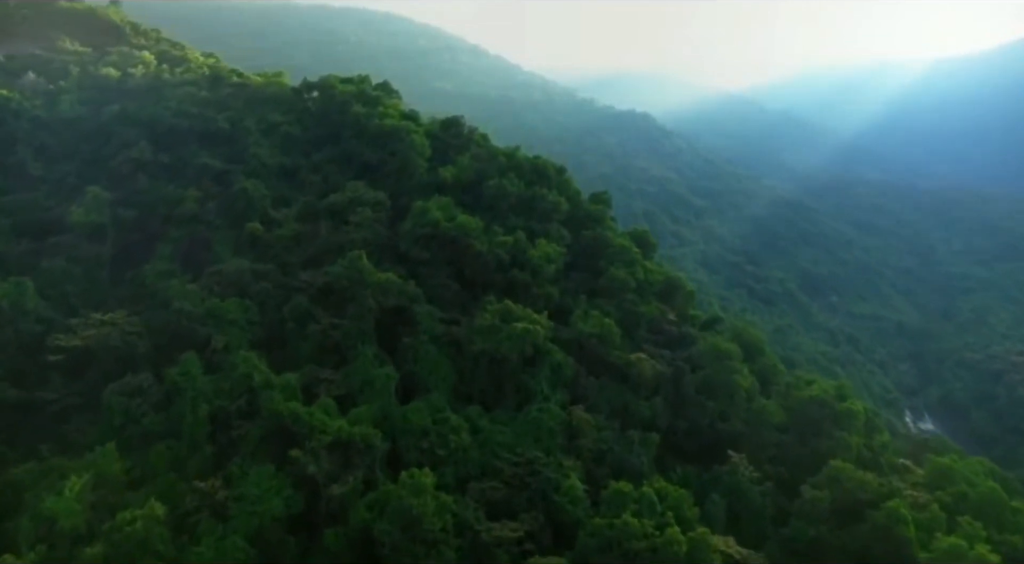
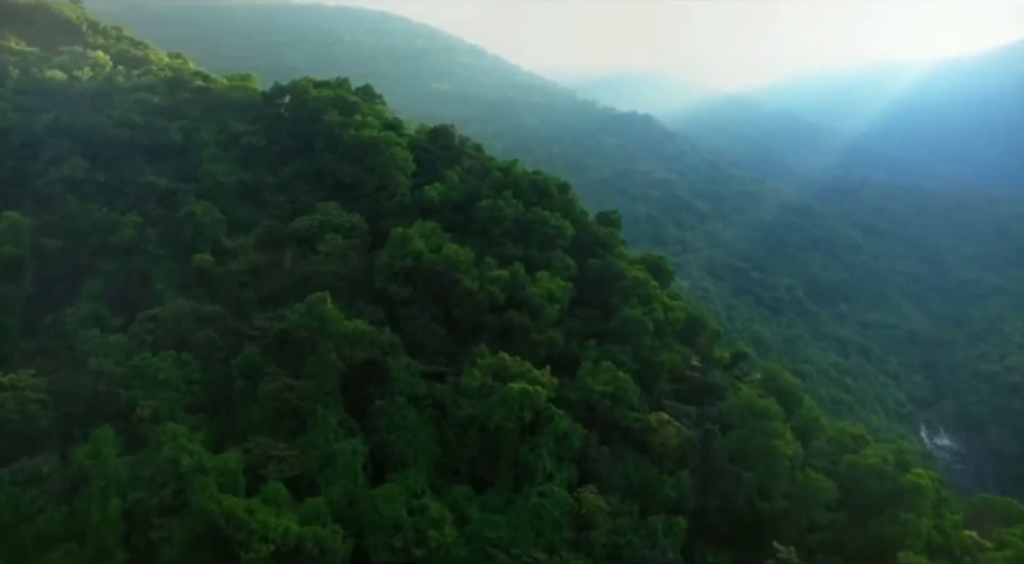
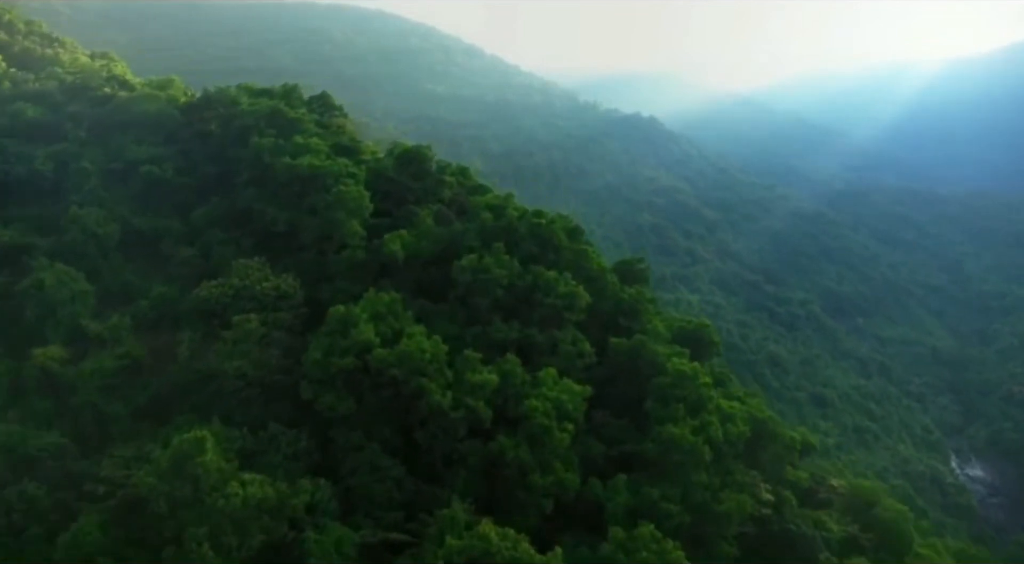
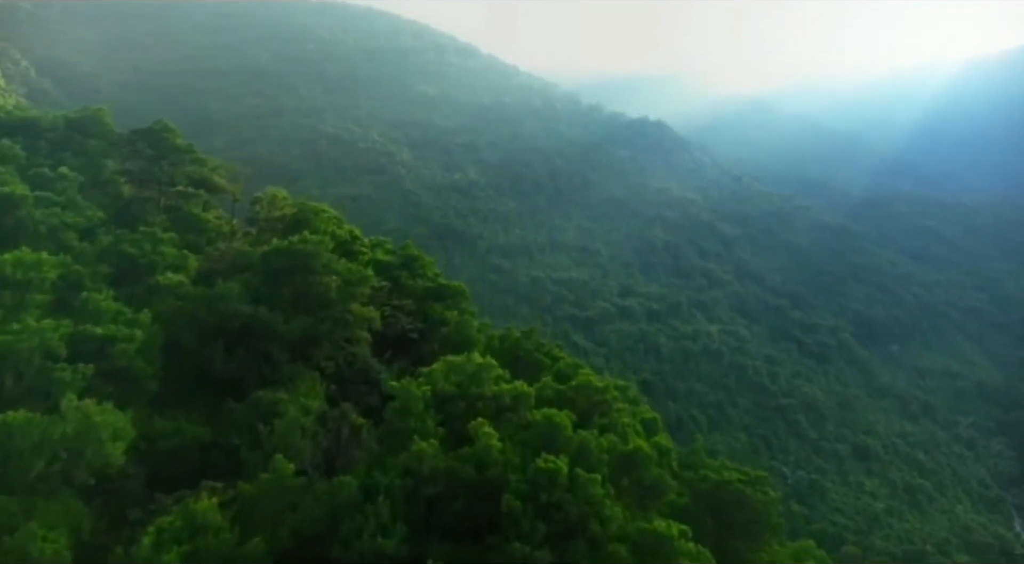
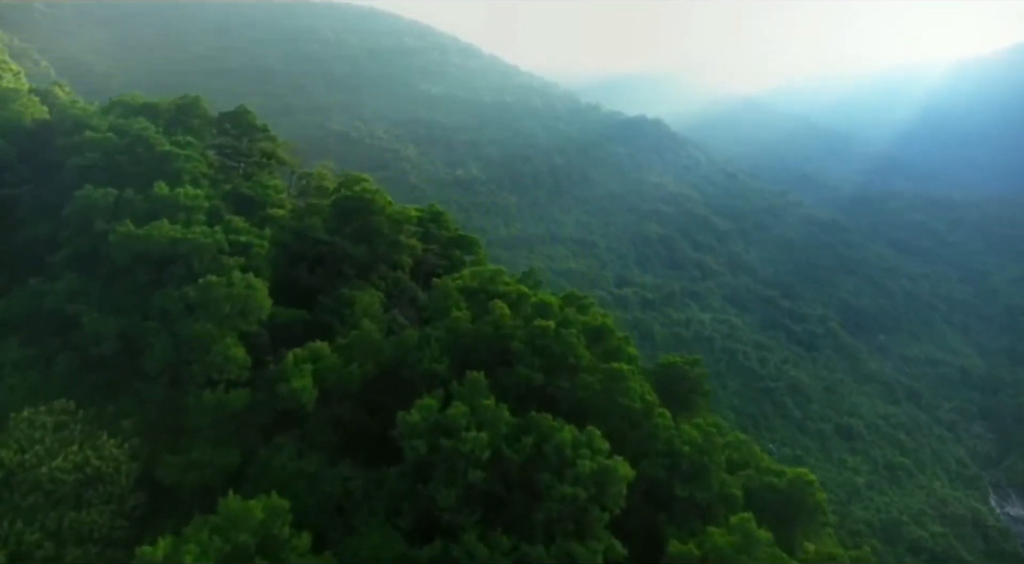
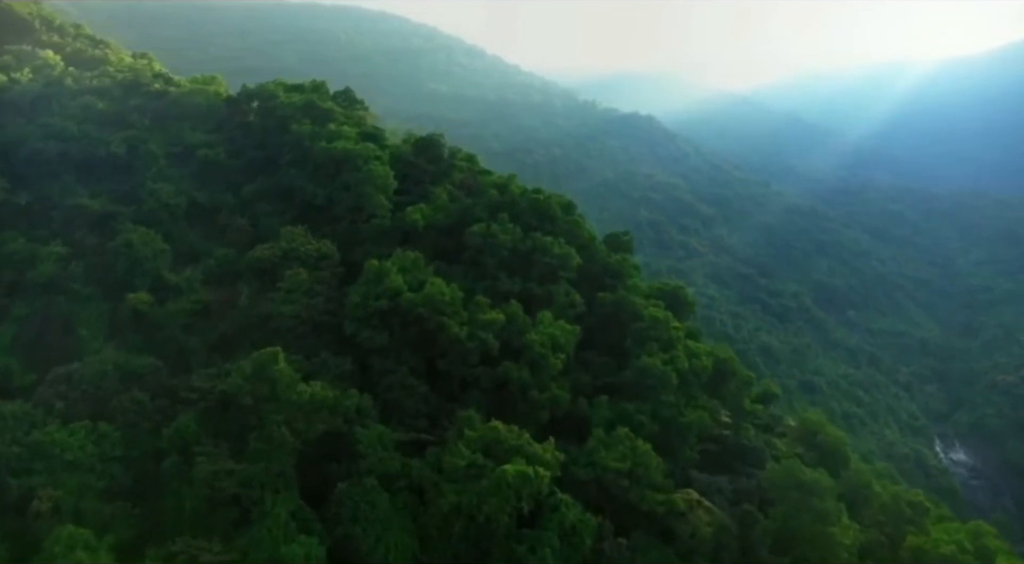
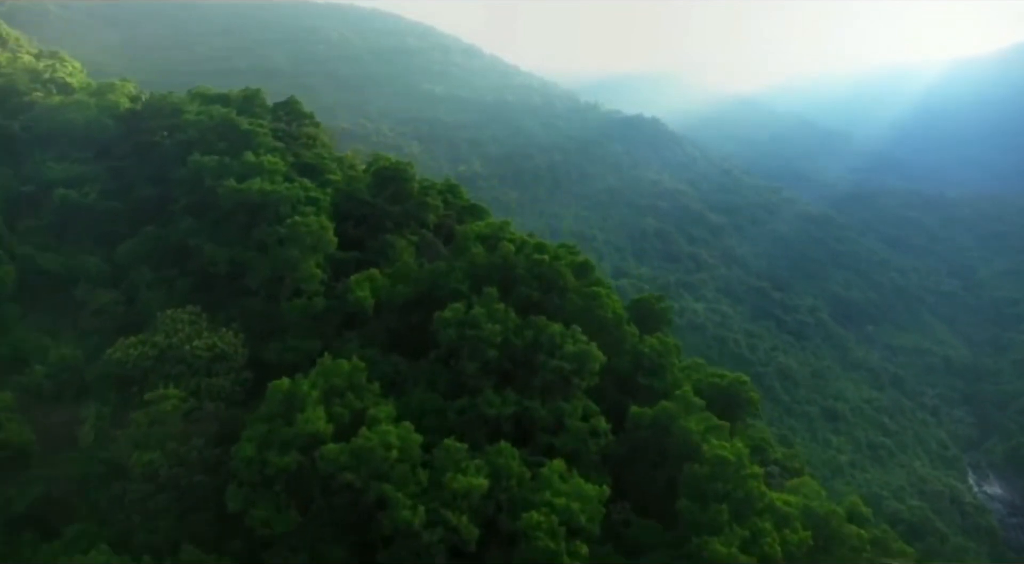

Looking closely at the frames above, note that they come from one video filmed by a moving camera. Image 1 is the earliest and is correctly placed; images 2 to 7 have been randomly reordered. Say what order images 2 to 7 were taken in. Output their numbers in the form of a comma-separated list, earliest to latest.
2, 6, 3, 7, 5, 4
